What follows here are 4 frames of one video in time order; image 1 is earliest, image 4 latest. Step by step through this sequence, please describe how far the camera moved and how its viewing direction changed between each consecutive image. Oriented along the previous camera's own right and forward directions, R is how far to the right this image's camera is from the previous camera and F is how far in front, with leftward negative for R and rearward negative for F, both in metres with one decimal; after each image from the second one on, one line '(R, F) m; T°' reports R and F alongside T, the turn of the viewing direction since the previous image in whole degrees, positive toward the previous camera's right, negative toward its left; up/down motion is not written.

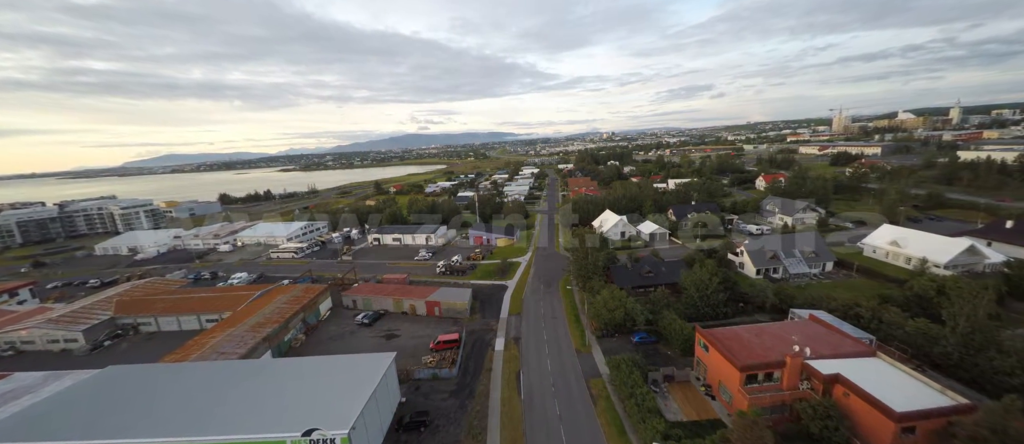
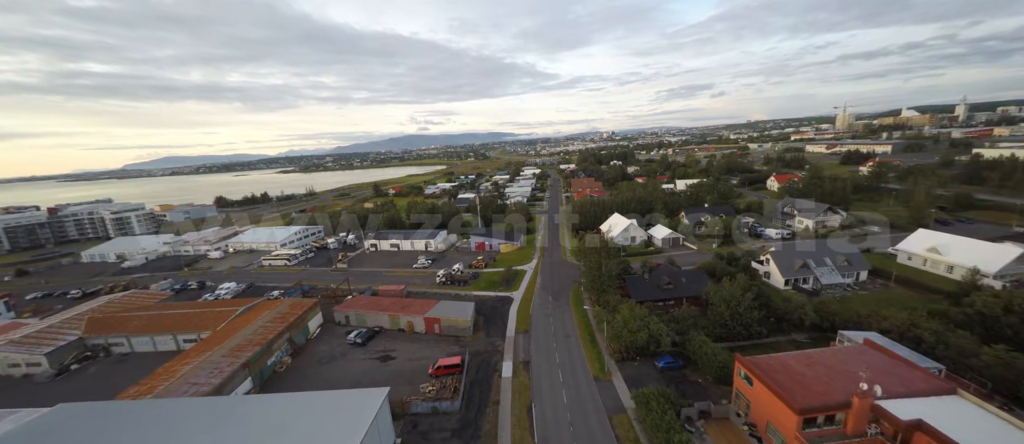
(-0.4, +2.2) m; 0°
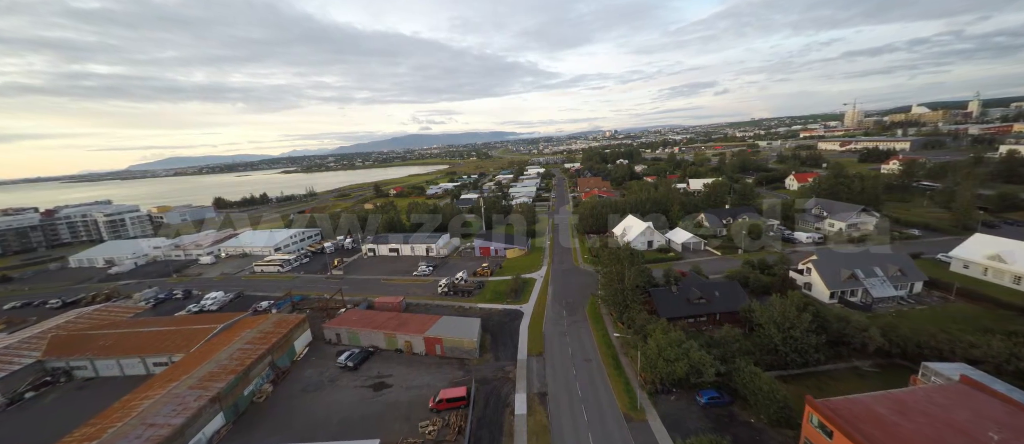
(-0.6, +2.7) m; 0°
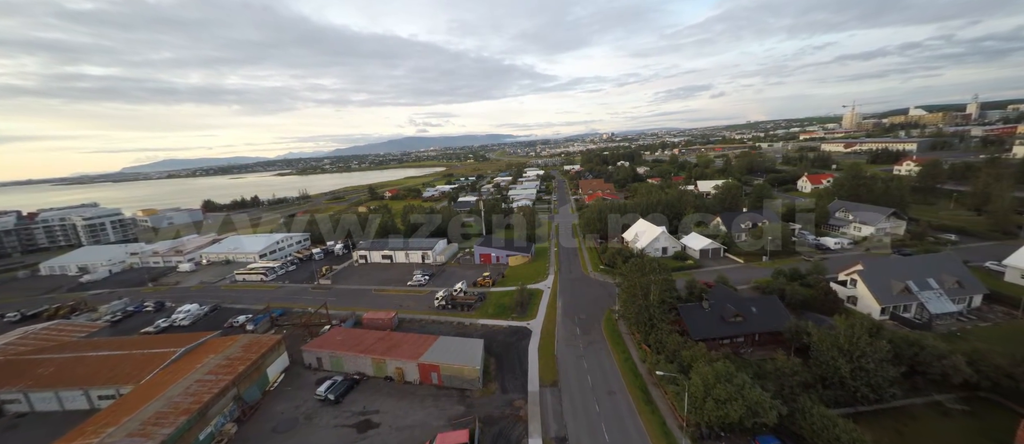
(-0.6, +2.8) m; 0°
